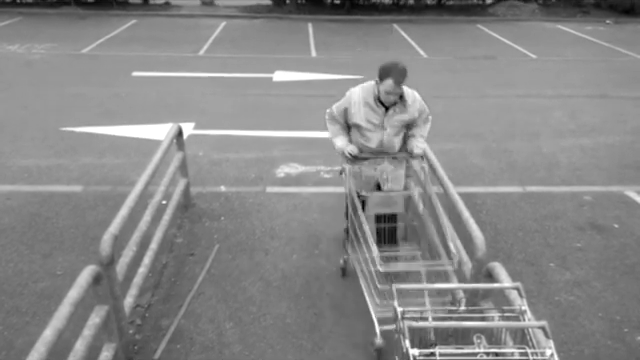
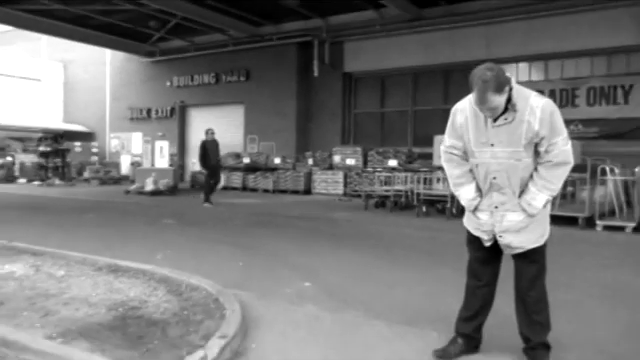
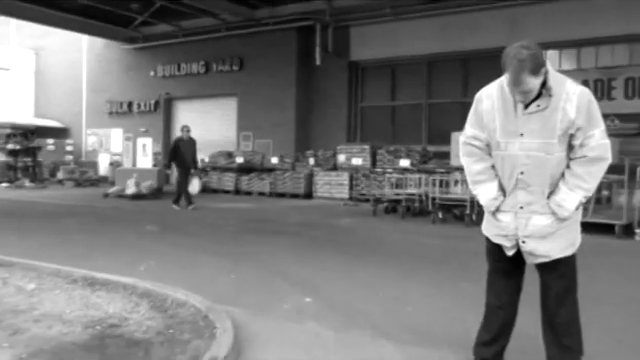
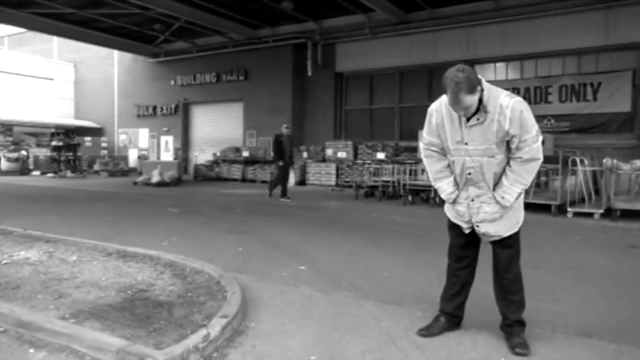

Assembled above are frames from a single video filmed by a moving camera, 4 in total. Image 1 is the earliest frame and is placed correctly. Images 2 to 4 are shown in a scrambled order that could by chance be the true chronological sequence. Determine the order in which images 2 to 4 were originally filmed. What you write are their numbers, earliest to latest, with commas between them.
3, 2, 4
